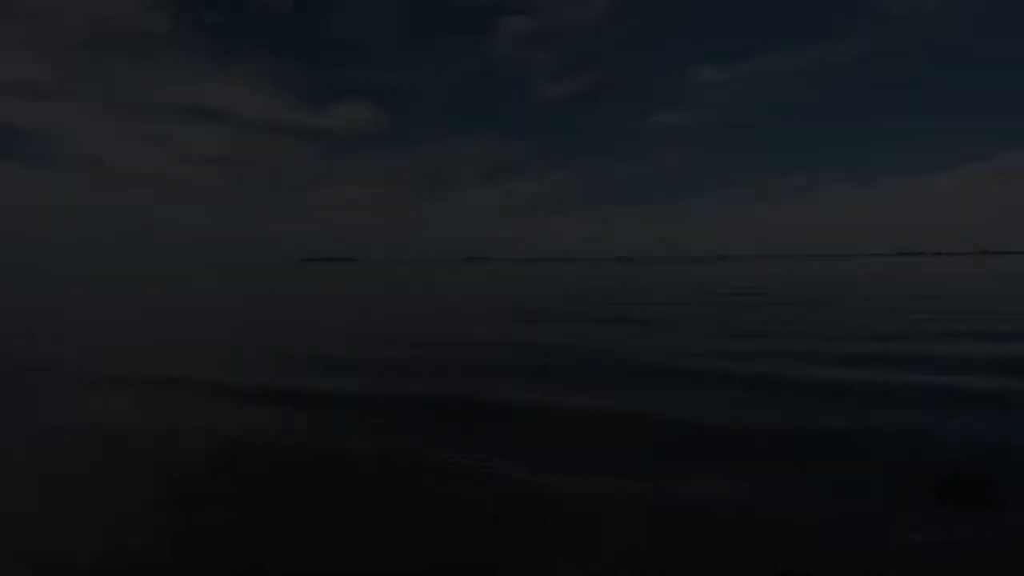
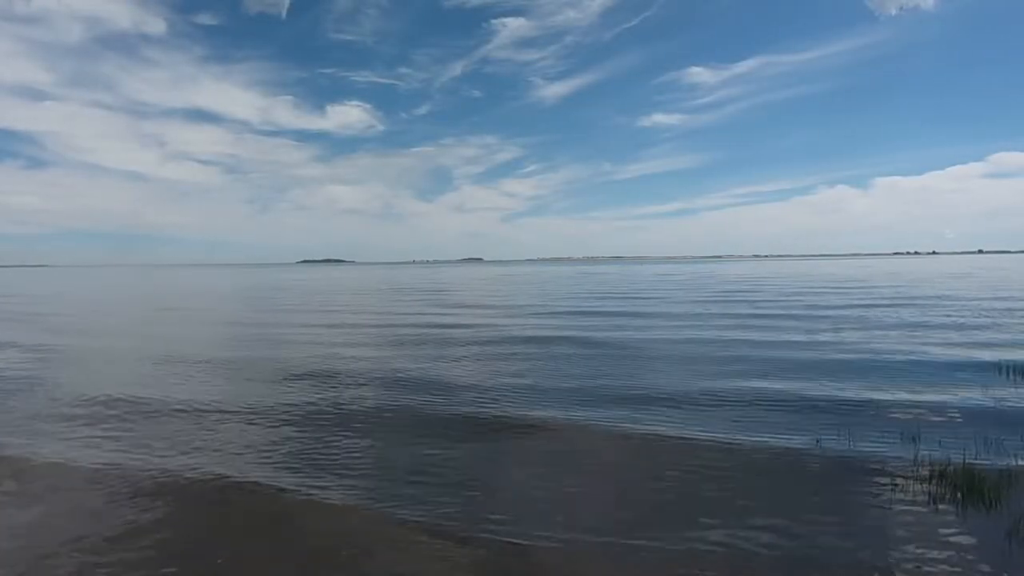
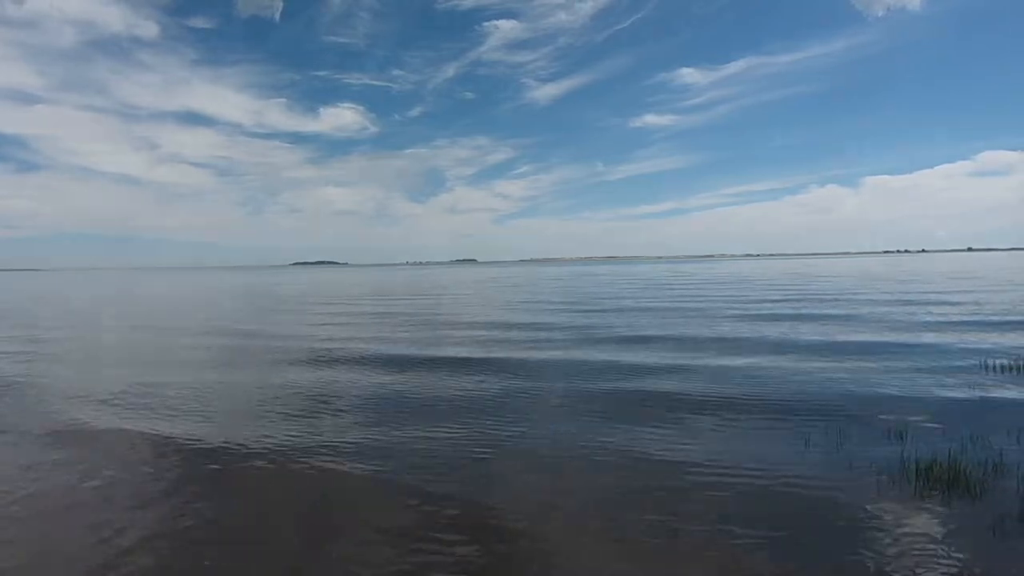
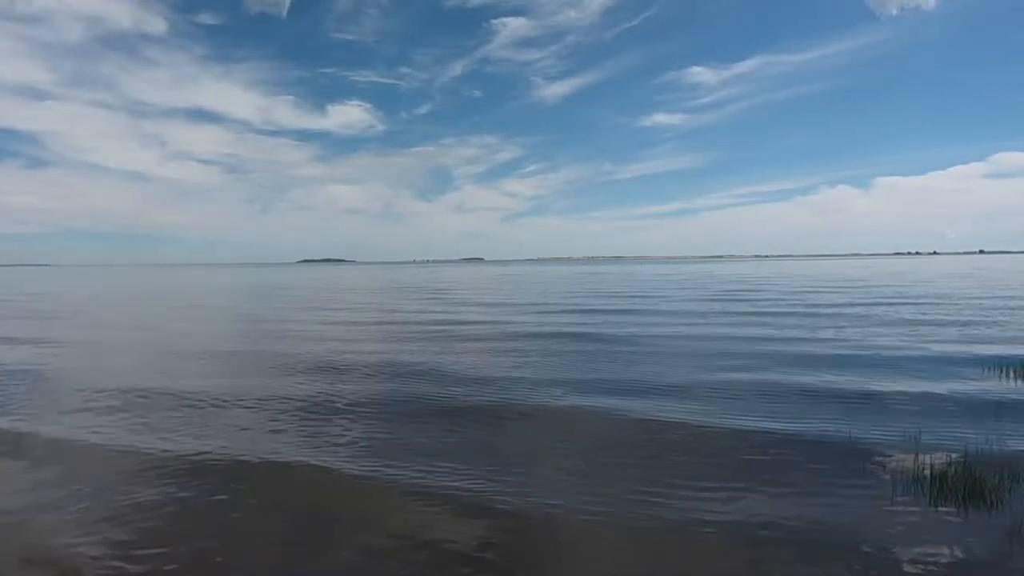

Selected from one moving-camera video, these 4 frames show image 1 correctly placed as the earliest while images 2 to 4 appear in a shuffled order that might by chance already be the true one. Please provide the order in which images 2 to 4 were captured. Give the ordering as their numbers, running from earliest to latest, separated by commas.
4, 2, 3
